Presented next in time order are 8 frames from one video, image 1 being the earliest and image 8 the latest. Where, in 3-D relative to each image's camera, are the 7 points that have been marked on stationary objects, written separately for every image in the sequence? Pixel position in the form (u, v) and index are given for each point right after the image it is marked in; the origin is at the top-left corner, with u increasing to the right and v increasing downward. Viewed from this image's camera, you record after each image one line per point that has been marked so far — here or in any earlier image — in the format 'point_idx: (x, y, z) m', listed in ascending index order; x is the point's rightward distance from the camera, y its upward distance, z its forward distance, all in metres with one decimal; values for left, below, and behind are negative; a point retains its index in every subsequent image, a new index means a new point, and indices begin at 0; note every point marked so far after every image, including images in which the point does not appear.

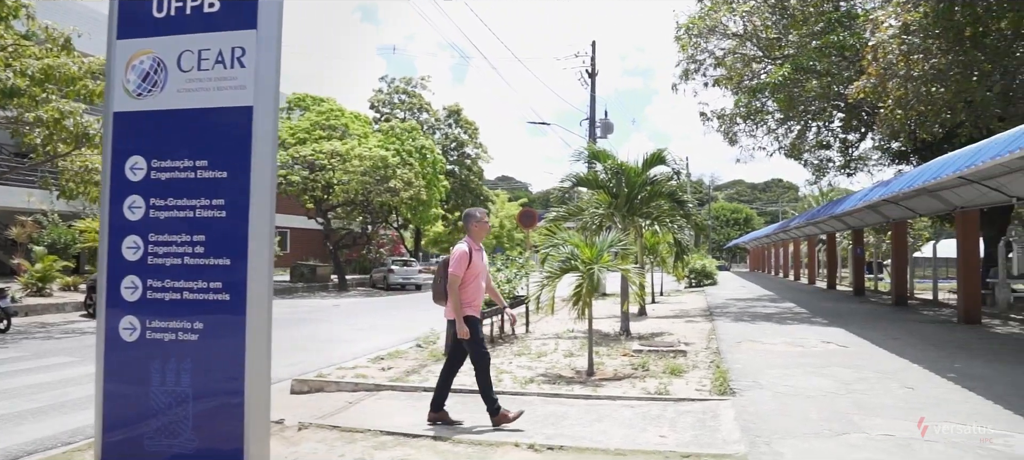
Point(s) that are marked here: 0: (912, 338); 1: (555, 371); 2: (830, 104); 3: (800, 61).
0: (+5.8, -1.6, +11.8) m
1: (+0.5, -1.6, +9.2) m
2: (+7.3, +2.9, +18.8) m
3: (+6.5, +3.8, +18.4) m
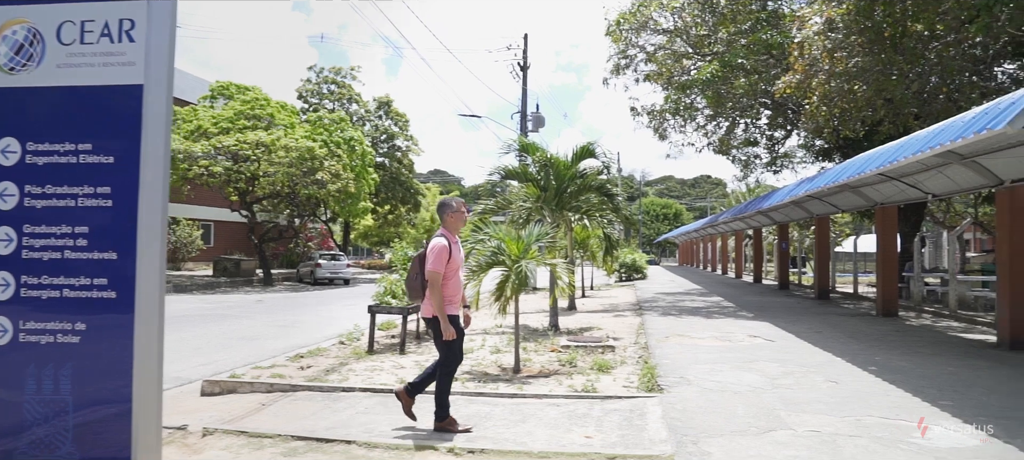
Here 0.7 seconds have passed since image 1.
0: (+4.7, -1.5, +11.9) m
1: (-0.4, -1.5, +9.0) m
2: (+5.7, +3.0, +19.0) m
3: (+4.9, +3.9, +18.6) m
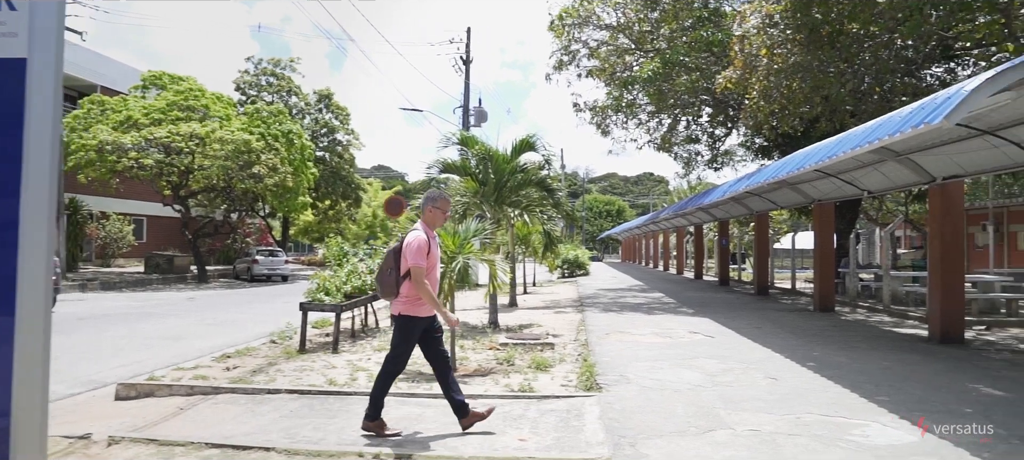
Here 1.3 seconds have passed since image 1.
0: (+3.8, -1.4, +12.0) m
1: (-1.0, -1.5, +8.7) m
2: (+4.4, +3.1, +19.1) m
3: (+3.6, +4.0, +18.6) m
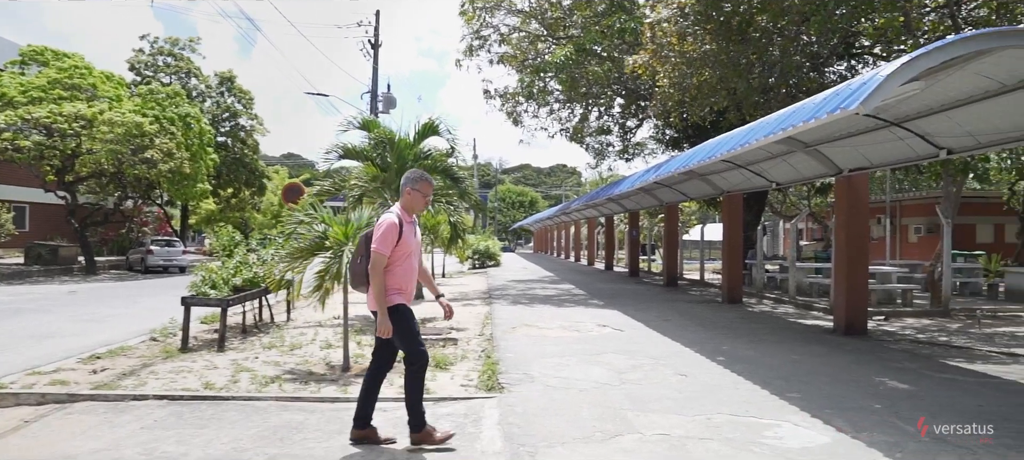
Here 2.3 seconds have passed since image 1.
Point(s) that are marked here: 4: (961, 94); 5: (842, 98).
0: (+2.4, -1.3, +11.8) m
1: (-2.0, -1.4, +8.0) m
2: (+2.3, +3.3, +18.9) m
3: (+1.6, +4.2, +18.3) m
4: (+3.9, +1.2, +7.1) m
5: (+2.7, +1.1, +6.7) m
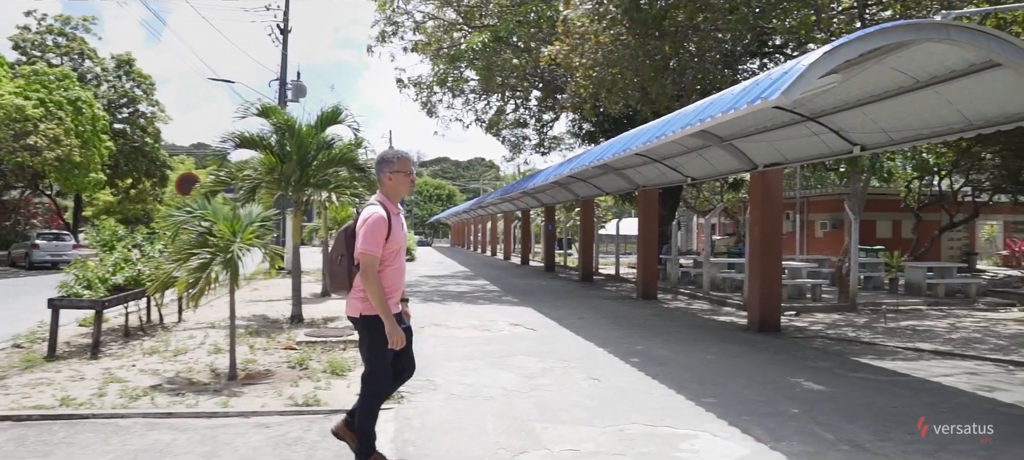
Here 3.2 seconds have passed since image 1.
0: (+1.2, -1.2, +11.5) m
1: (-2.9, -1.3, +7.3) m
2: (+0.3, +3.4, +18.5) m
3: (-0.3, +4.3, +17.8) m
4: (+3.1, +1.2, +7.0) m
5: (+2.0, +1.1, +6.5) m
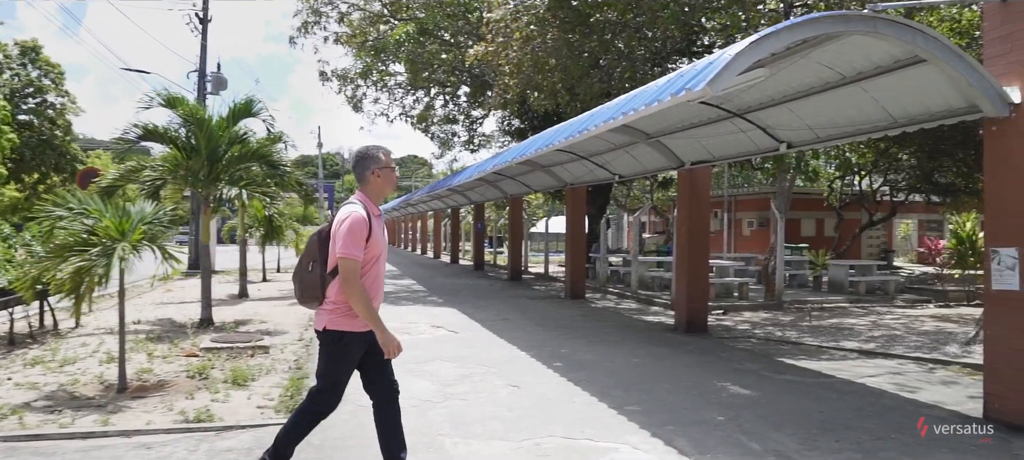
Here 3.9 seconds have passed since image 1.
0: (+0.1, -1.2, +11.2) m
1: (-3.6, -1.3, +6.6) m
2: (-1.3, +3.5, +18.1) m
3: (-1.9, +4.4, +17.3) m
4: (+2.4, +1.2, +6.8) m
5: (+1.3, +1.1, +6.2) m
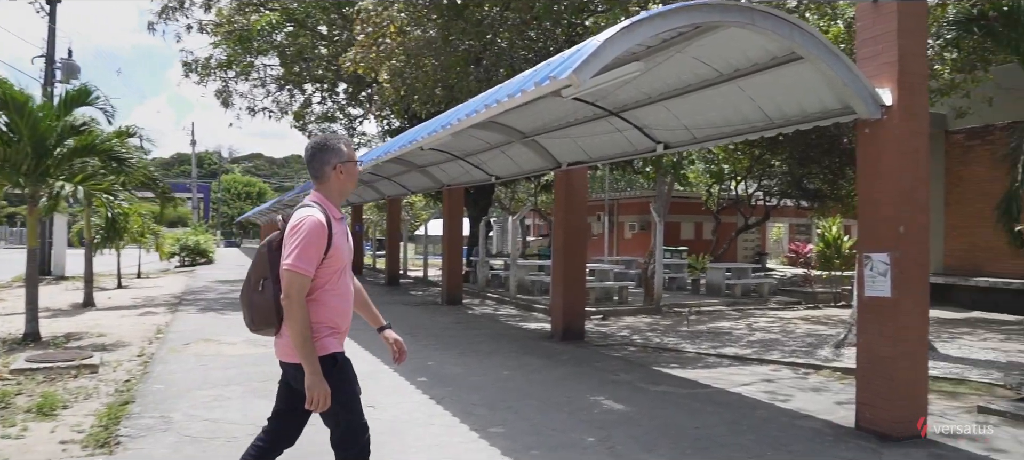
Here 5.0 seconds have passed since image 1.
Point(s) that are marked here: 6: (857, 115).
0: (-1.5, -1.3, +10.5) m
1: (-4.6, -1.3, +5.5) m
2: (-3.9, +3.4, +17.1) m
3: (-4.3, +4.3, +16.3) m
4: (+1.3, +1.2, +6.5) m
5: (+0.3, +1.1, +5.7) m
6: (+2.3, +0.8, +5.4) m
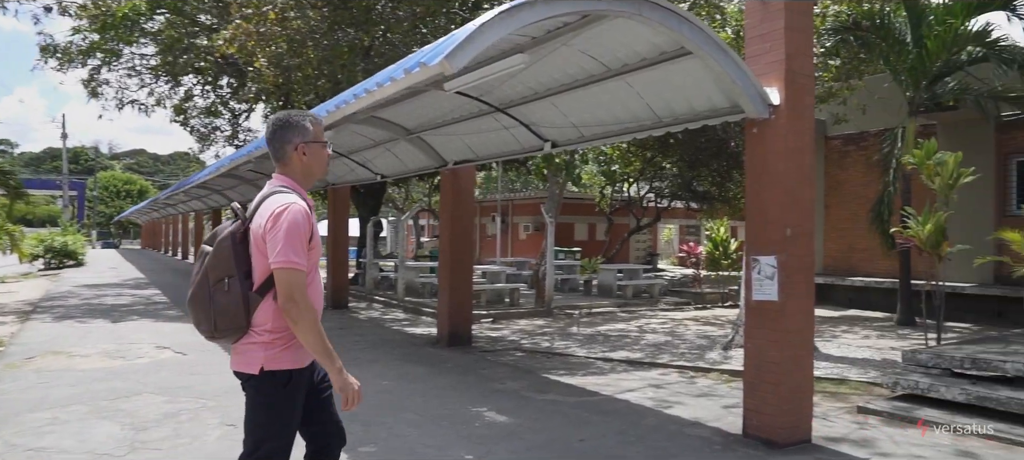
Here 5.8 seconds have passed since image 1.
0: (-2.9, -1.3, +9.8) m
1: (-5.4, -1.3, +4.5) m
2: (-6.1, +3.4, +16.1) m
3: (-6.4, +4.3, +15.3) m
4: (+0.4, +1.2, +6.2) m
5: (-0.5, +1.1, +5.3) m
6: (+1.5, +0.7, +5.2) m
